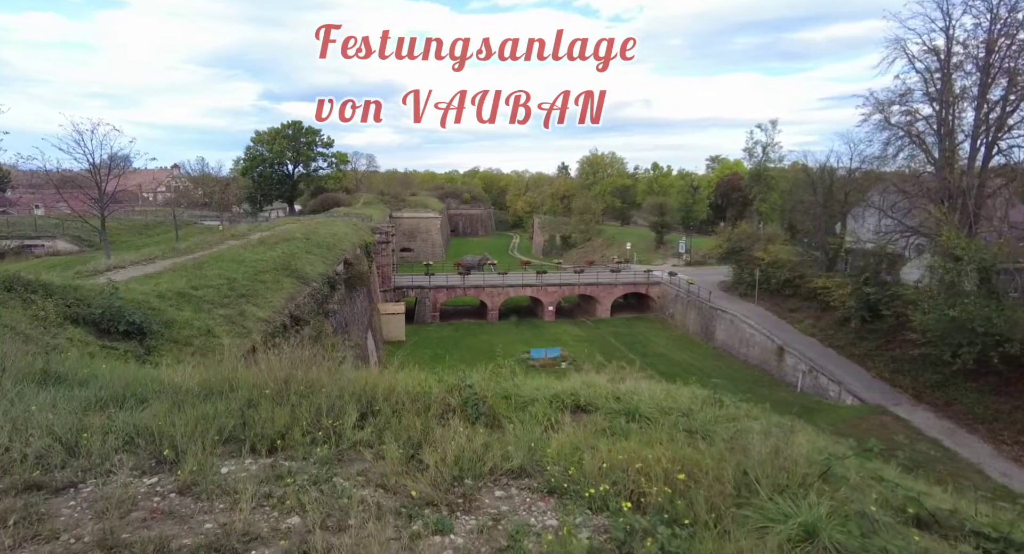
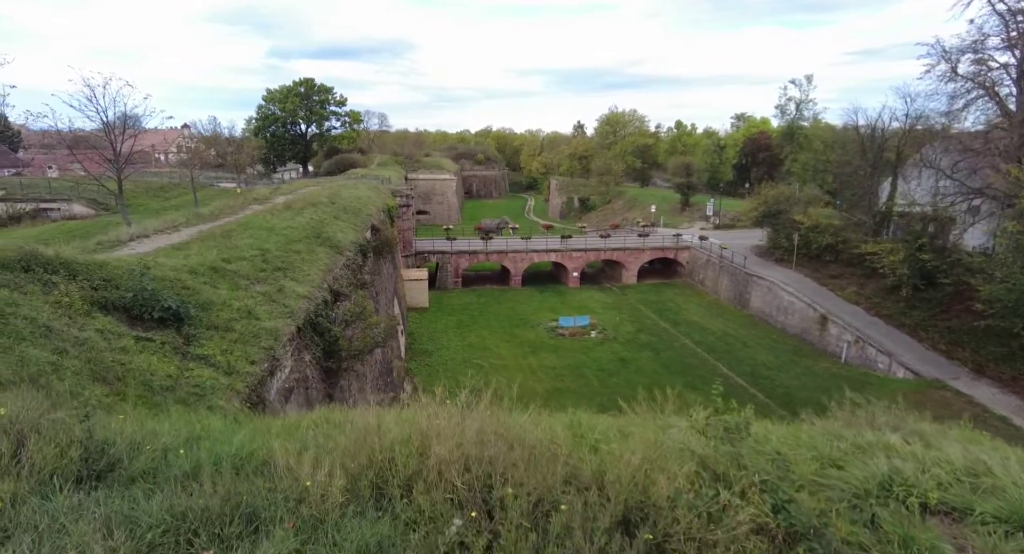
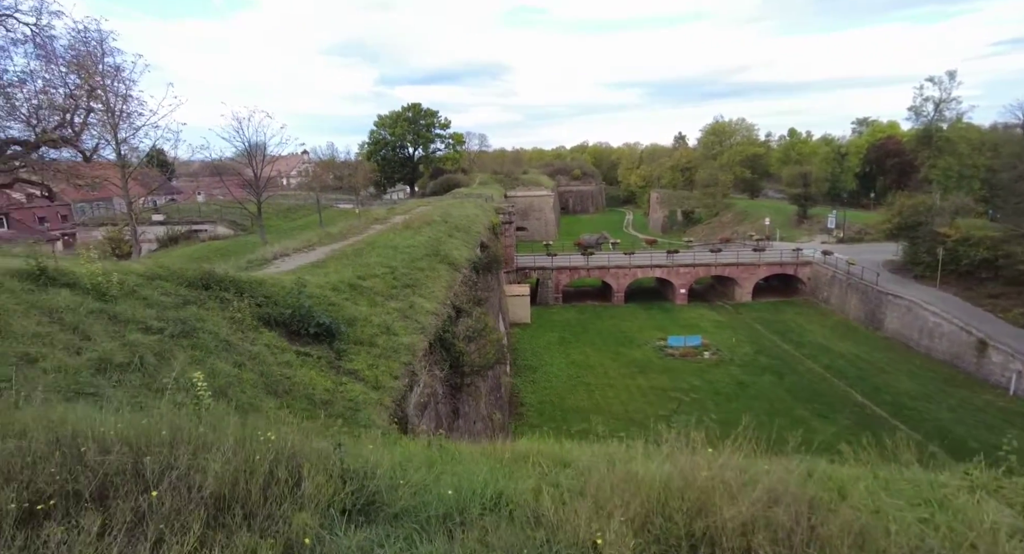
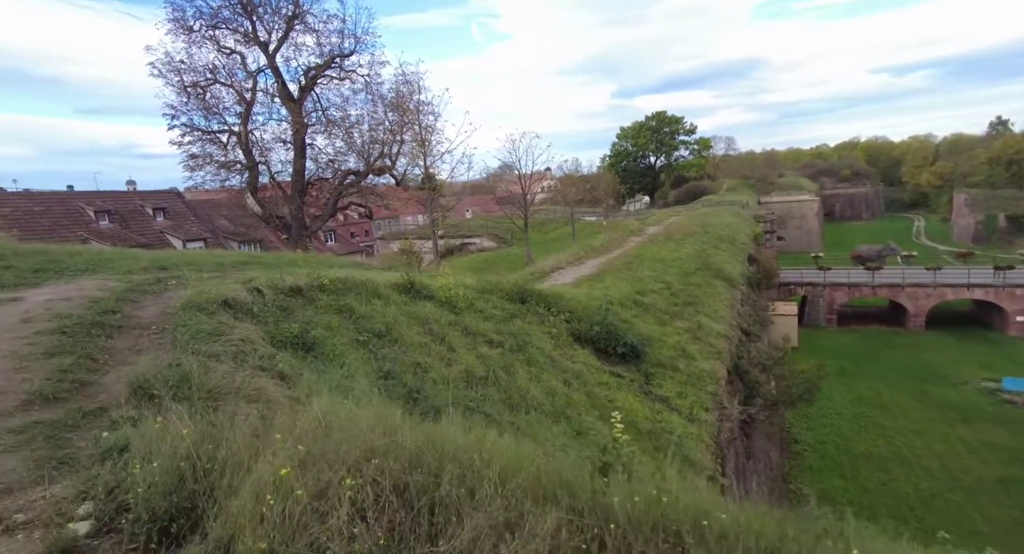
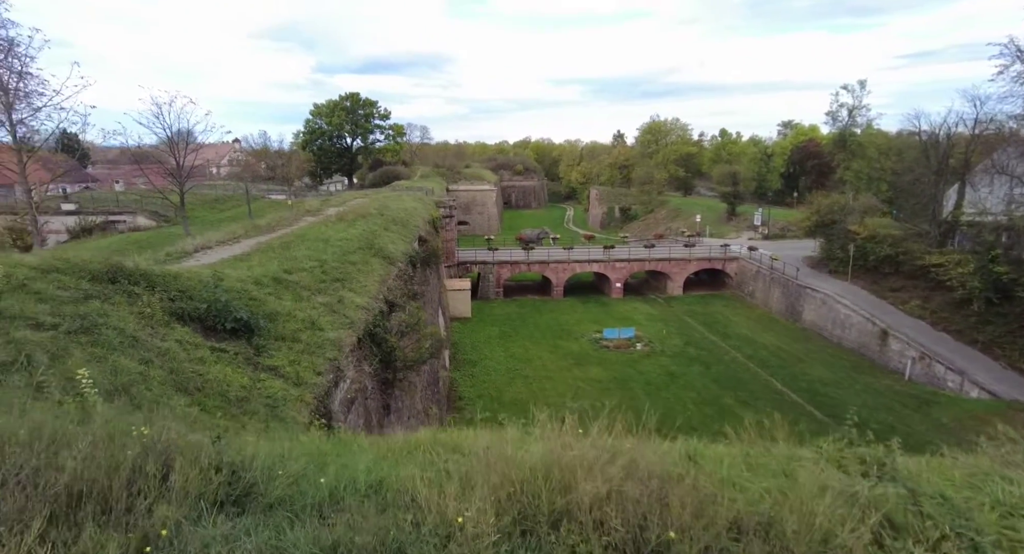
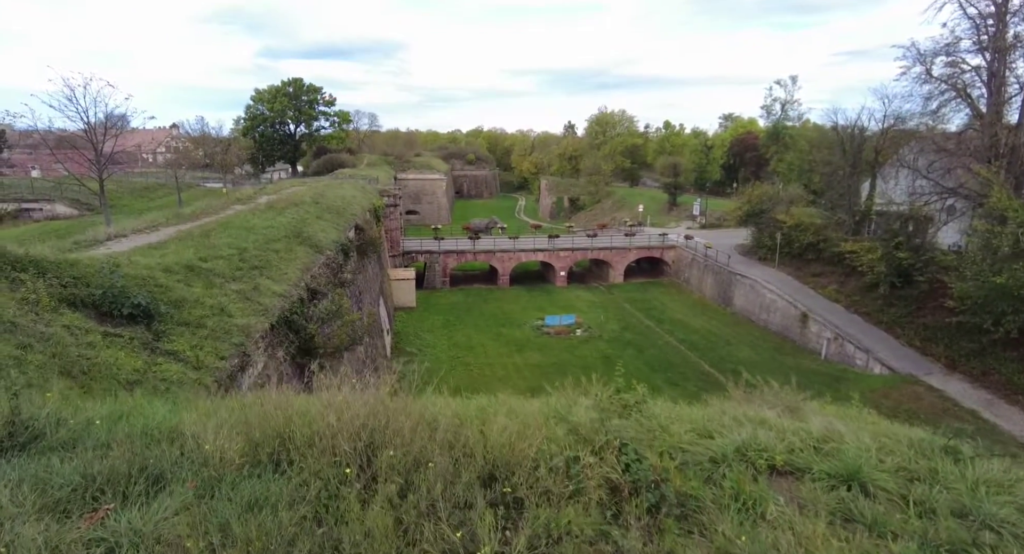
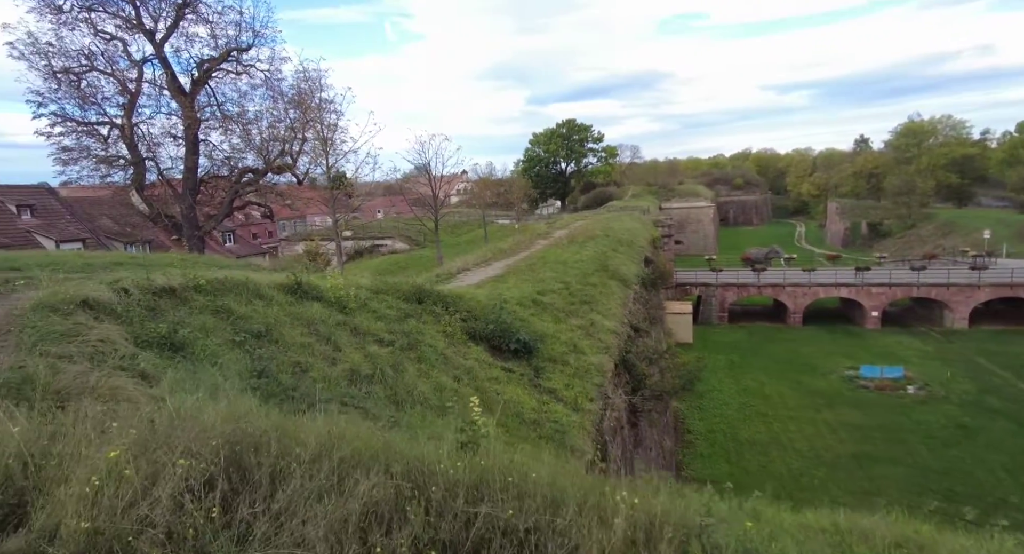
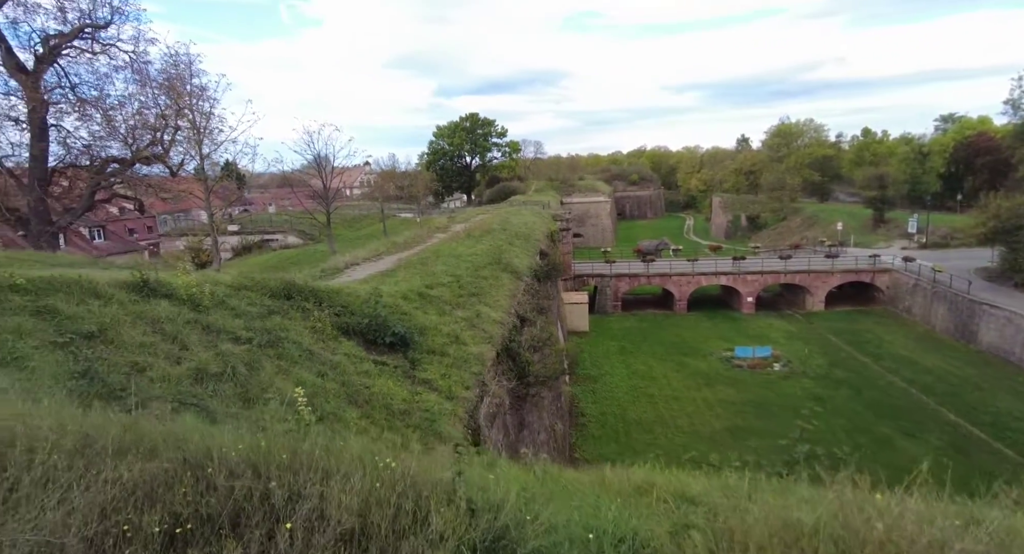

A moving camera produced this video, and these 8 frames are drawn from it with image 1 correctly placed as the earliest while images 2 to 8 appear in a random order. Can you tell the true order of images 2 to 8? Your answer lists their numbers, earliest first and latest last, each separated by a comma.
6, 2, 5, 3, 8, 7, 4
